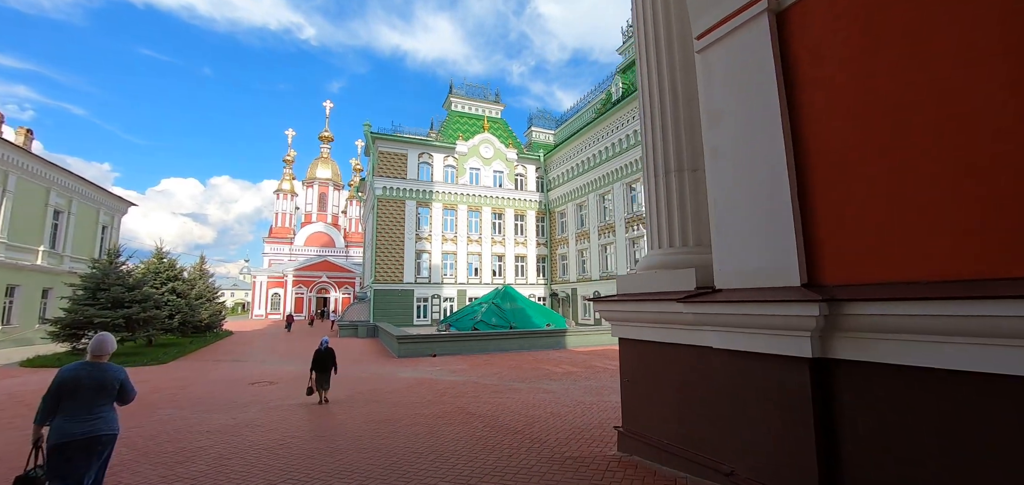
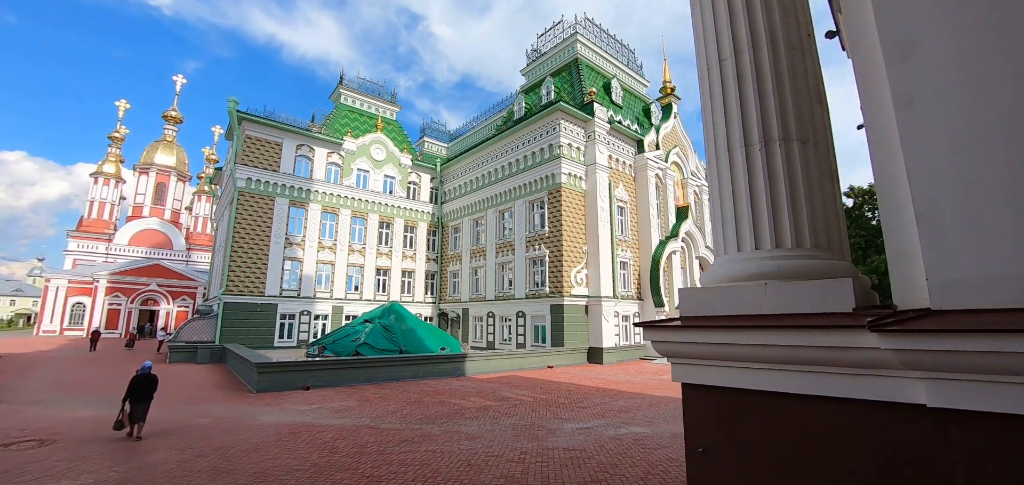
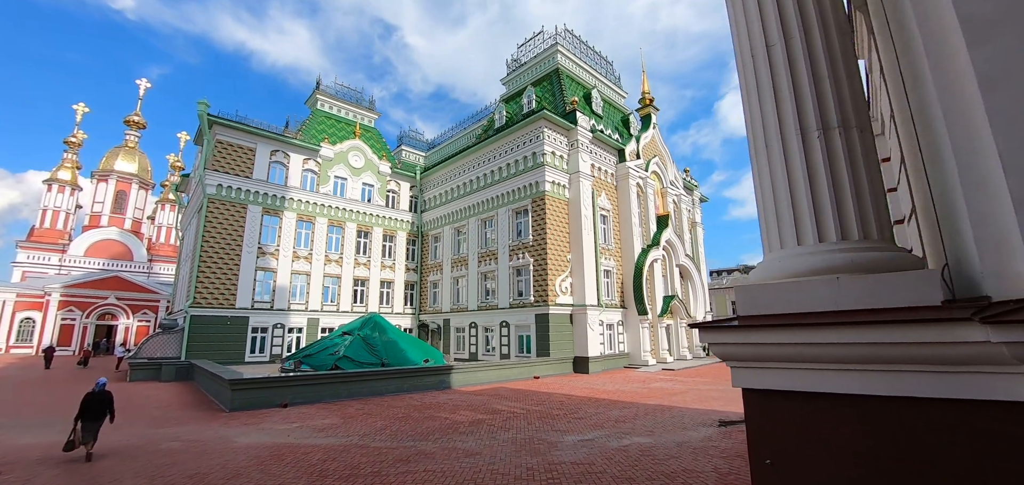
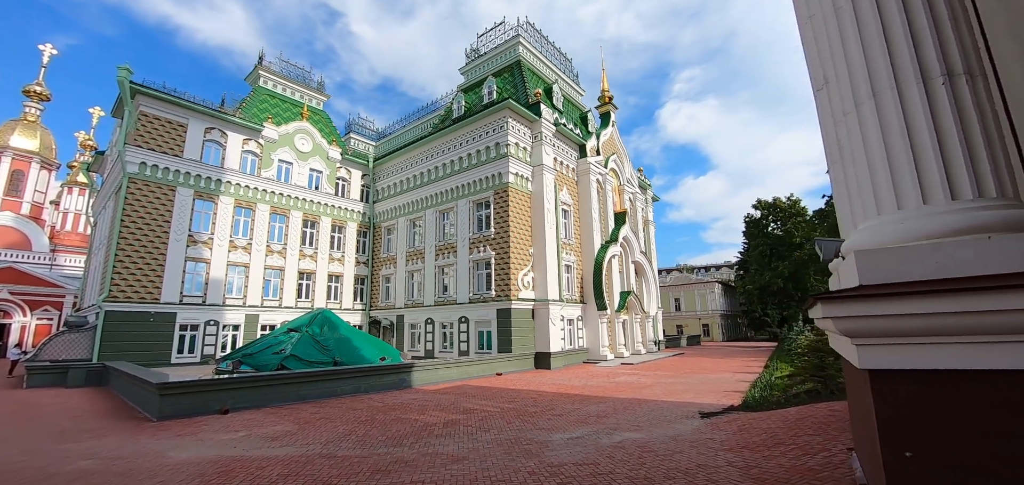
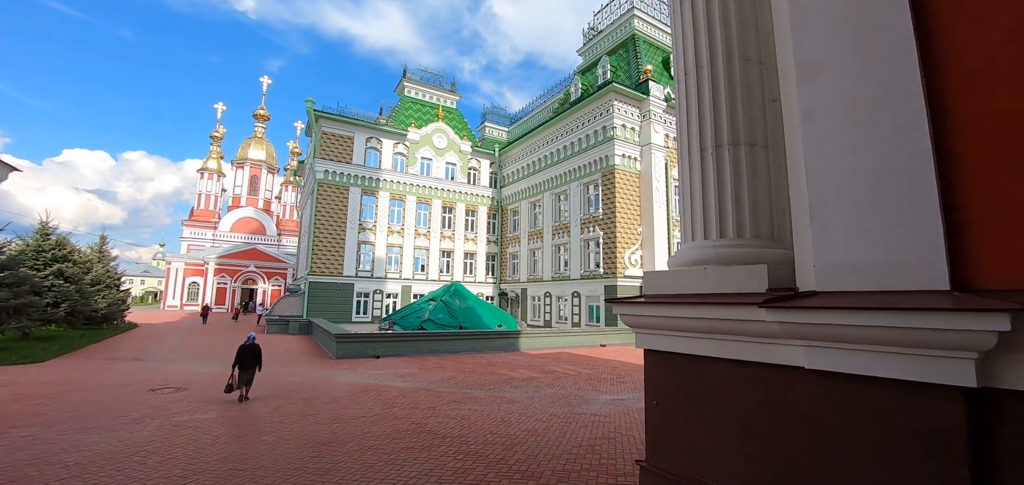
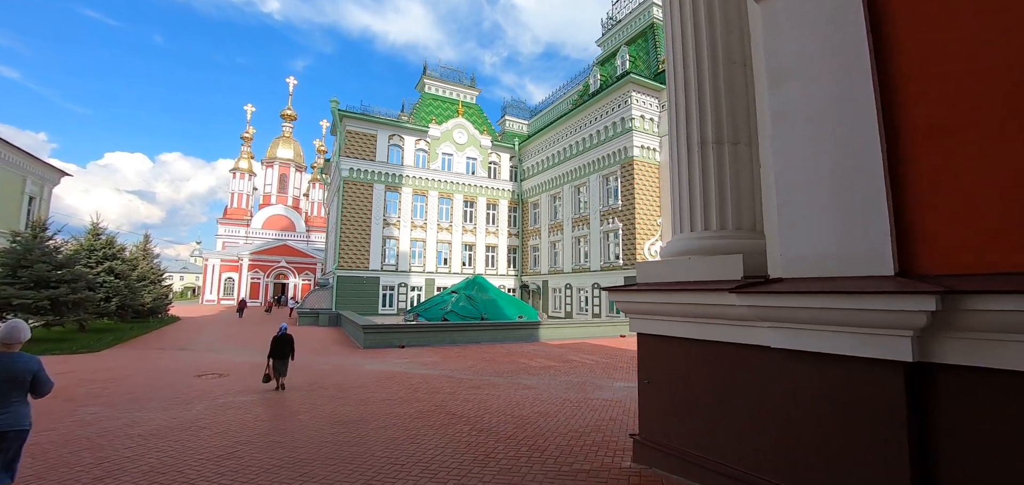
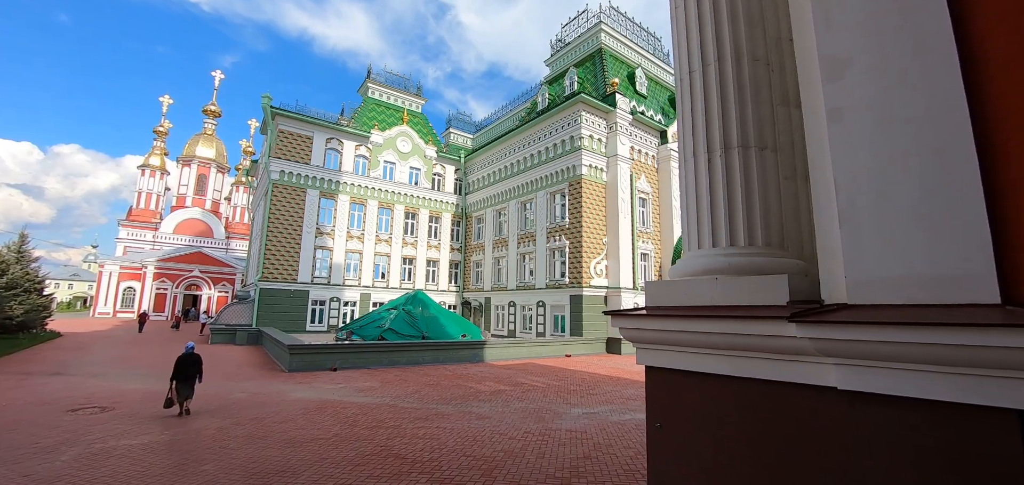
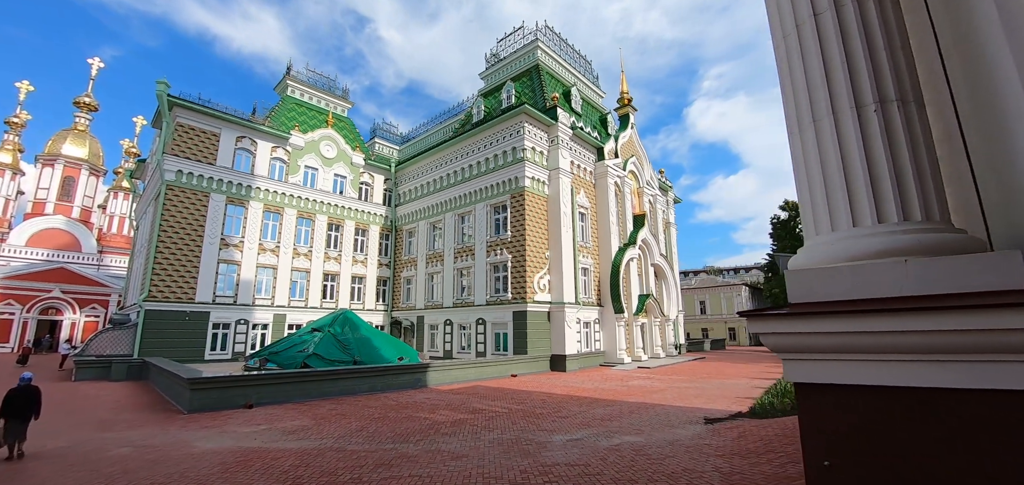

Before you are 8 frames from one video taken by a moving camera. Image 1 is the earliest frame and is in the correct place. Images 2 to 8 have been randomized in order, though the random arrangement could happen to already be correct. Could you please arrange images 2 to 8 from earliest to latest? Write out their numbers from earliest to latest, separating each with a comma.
6, 5, 7, 2, 3, 8, 4
